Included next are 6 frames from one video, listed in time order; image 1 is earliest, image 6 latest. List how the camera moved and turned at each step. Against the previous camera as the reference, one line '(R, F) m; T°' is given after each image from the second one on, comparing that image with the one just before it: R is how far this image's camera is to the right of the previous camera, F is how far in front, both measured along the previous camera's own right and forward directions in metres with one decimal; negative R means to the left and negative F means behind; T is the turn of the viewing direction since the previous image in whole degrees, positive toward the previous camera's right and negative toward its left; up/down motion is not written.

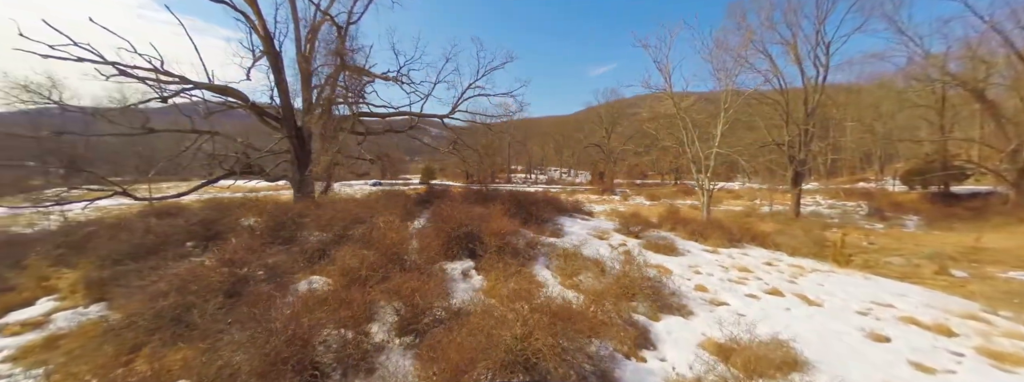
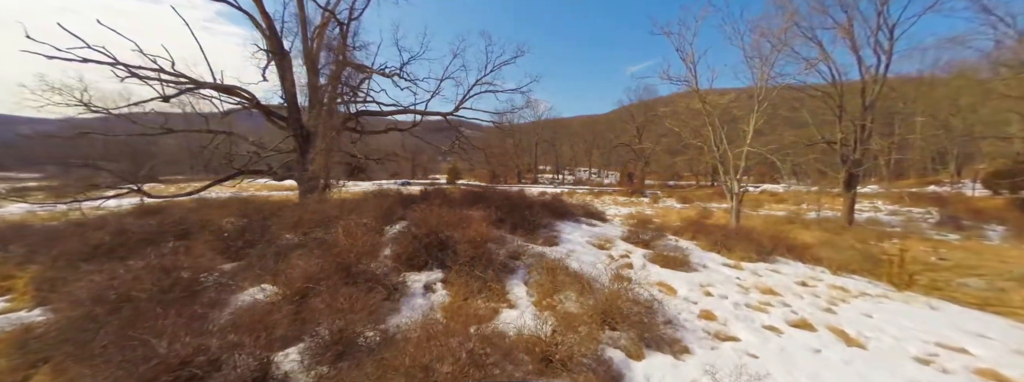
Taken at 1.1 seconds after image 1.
(+0.9, +0.7) m; -5°
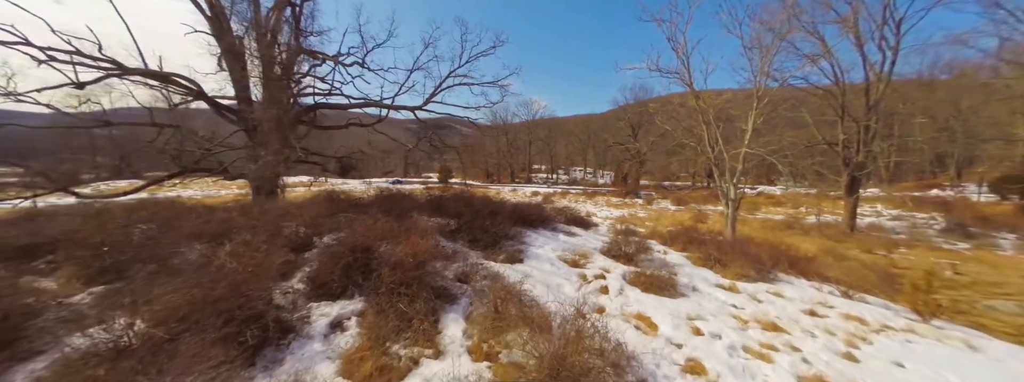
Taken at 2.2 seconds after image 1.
(+0.7, +1.1) m; 0°
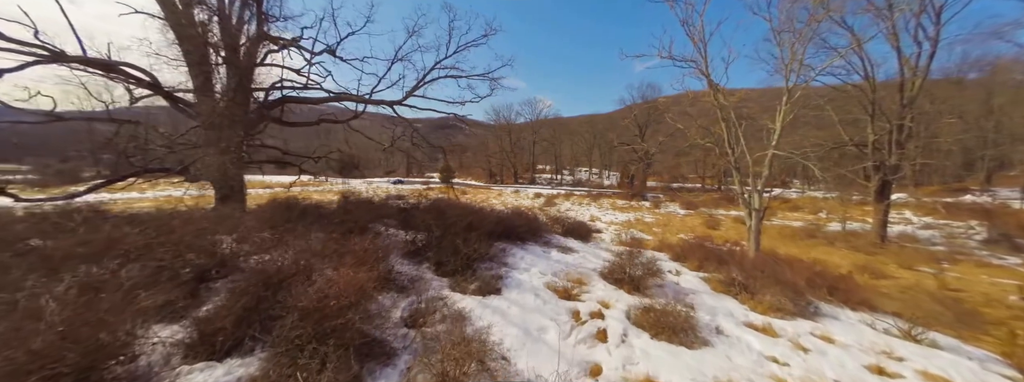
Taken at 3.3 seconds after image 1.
(+0.4, +1.2) m; -1°
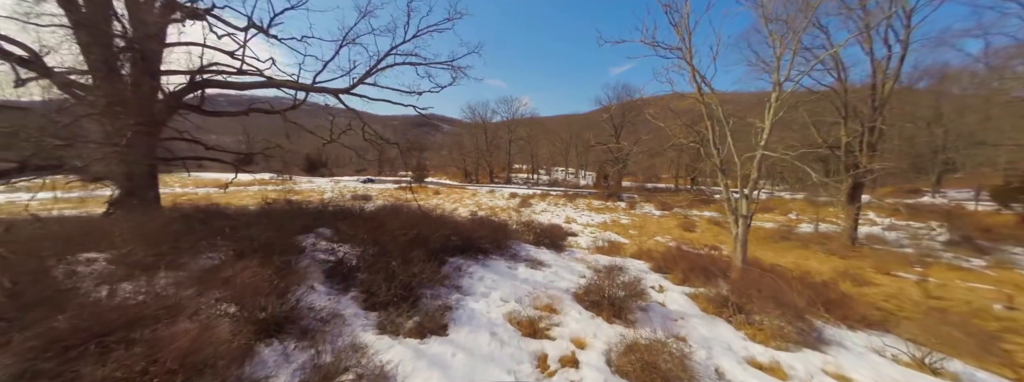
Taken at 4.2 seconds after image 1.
(+0.3, +1.0) m; +4°
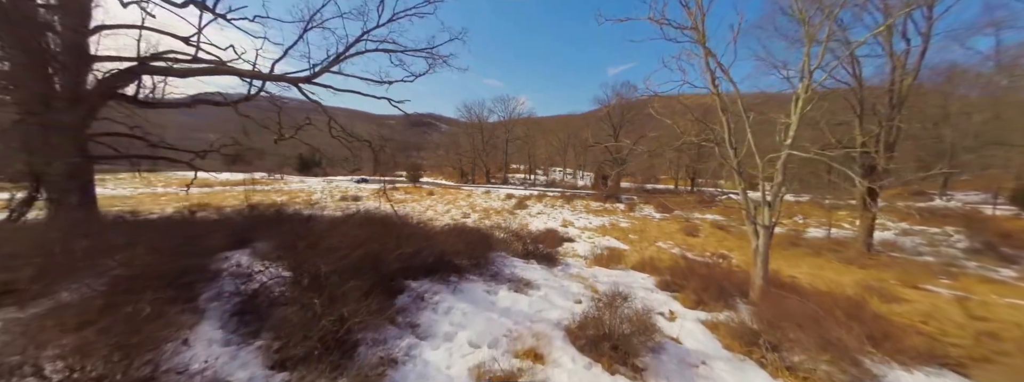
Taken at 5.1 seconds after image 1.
(+0.3, +1.0) m; 0°
